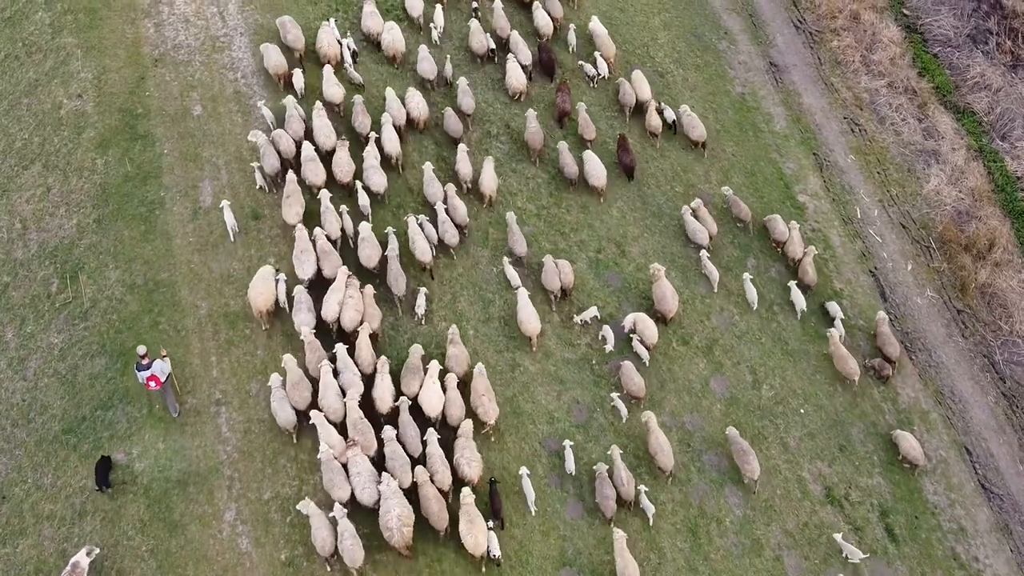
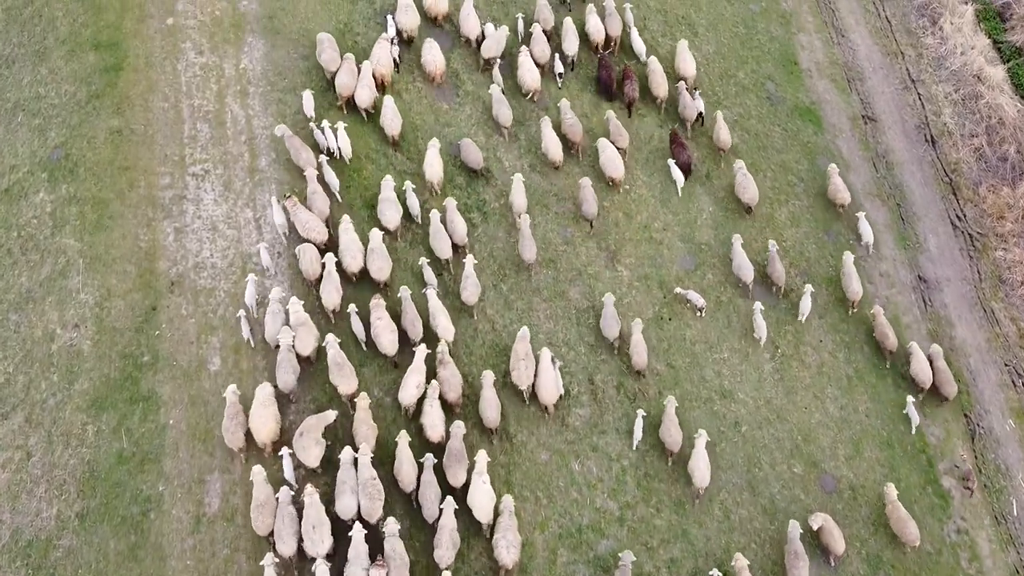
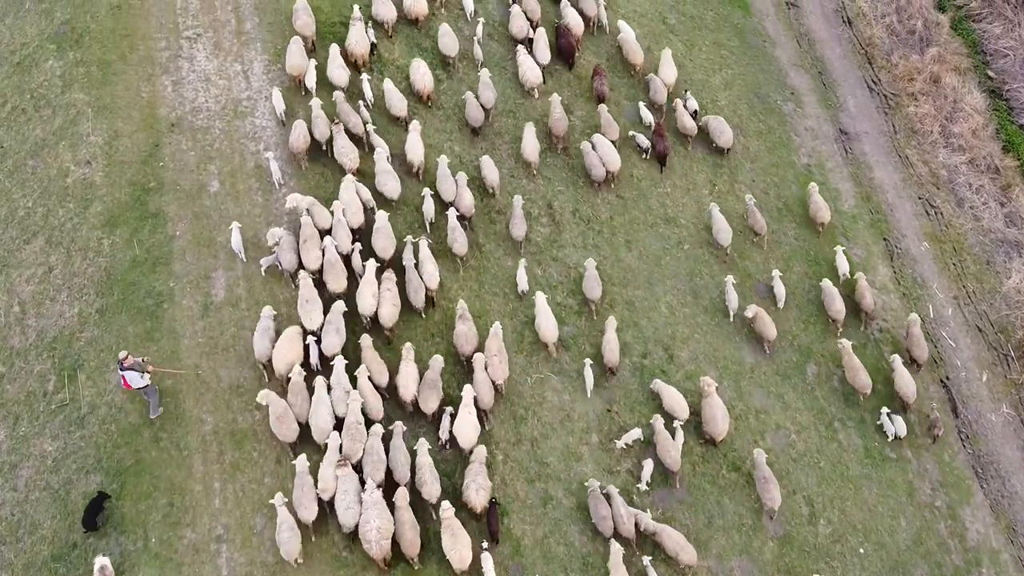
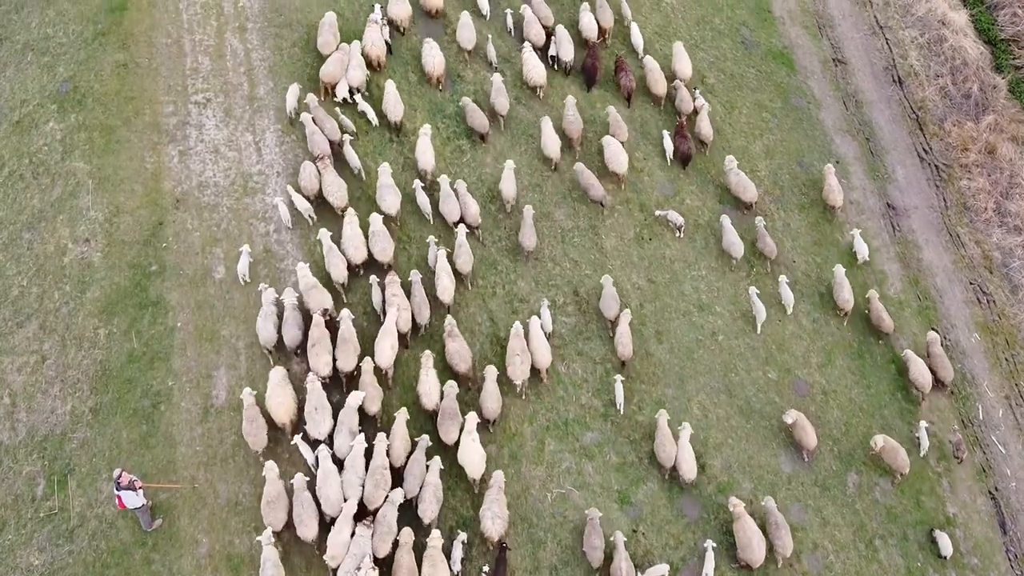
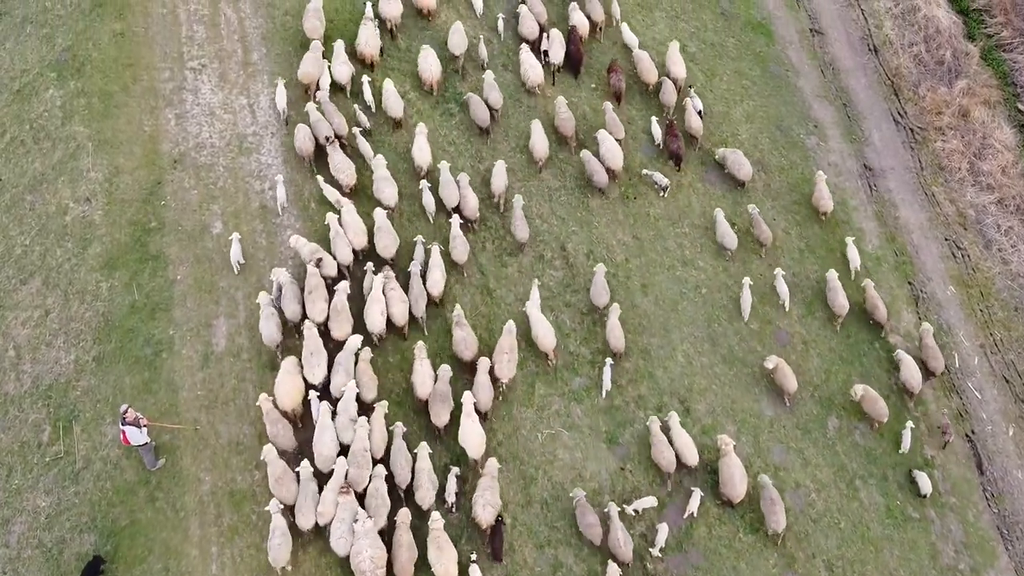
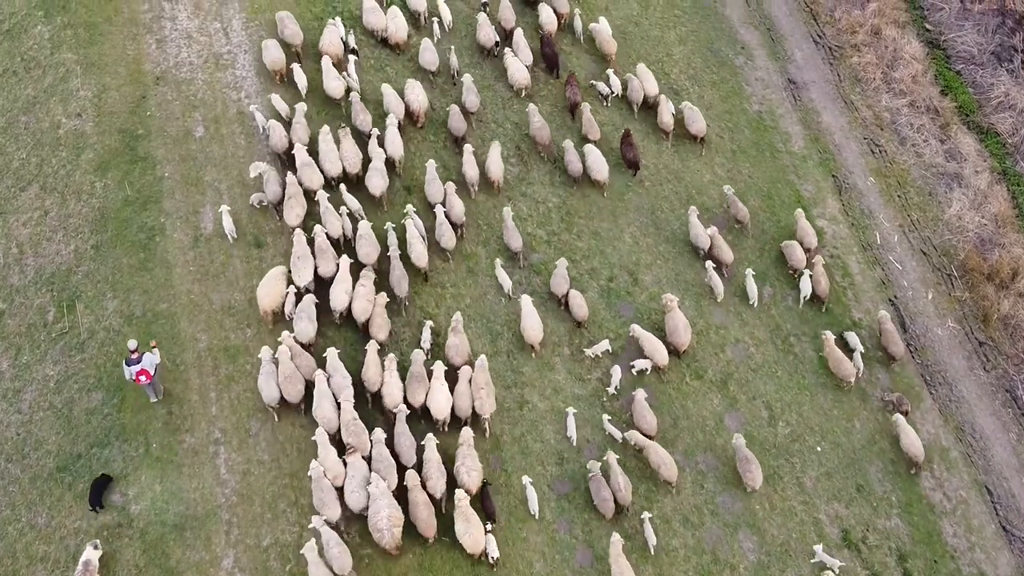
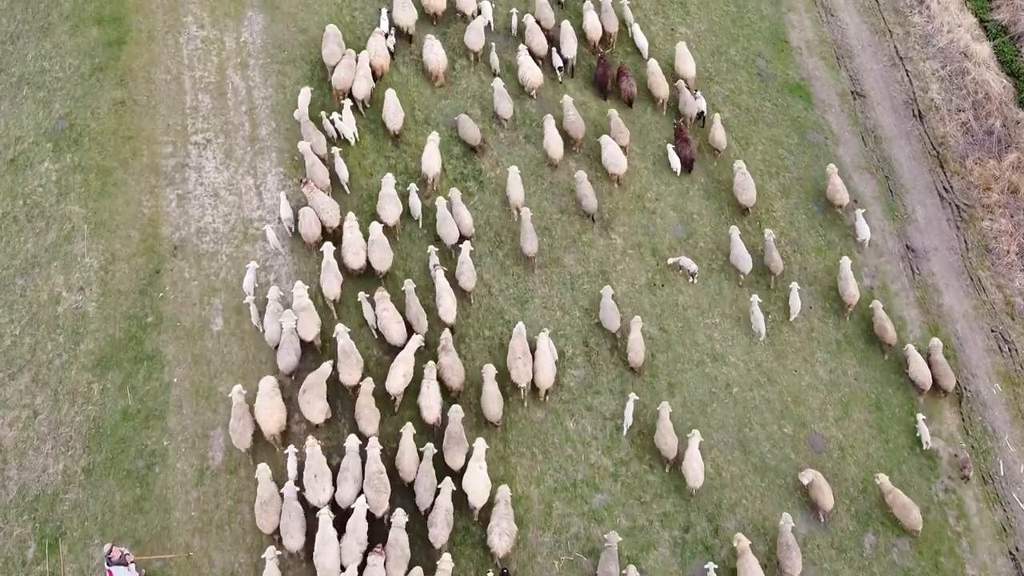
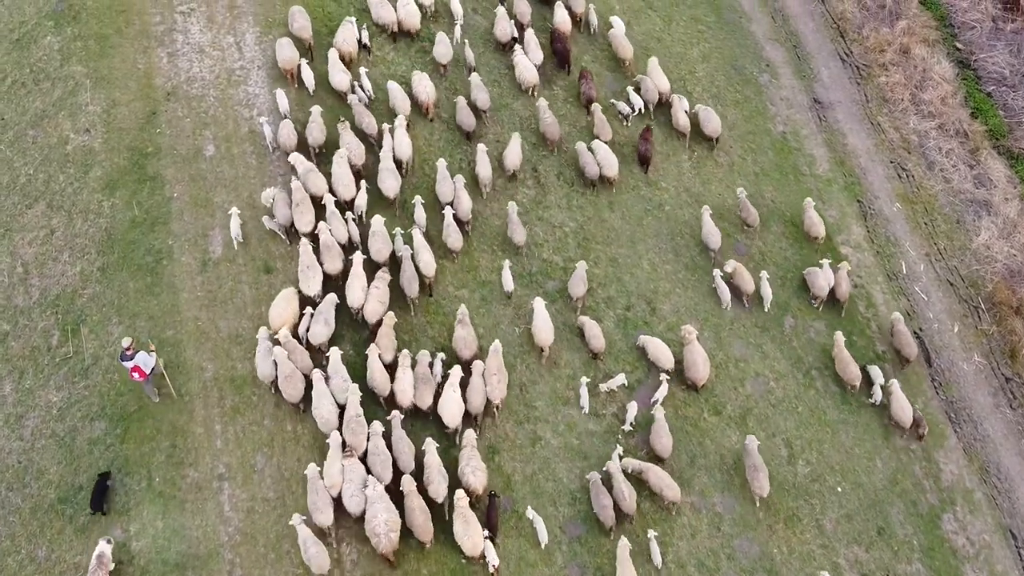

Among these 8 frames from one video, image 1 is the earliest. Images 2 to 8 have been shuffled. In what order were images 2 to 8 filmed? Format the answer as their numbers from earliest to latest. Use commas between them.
6, 8, 3, 5, 4, 7, 2
